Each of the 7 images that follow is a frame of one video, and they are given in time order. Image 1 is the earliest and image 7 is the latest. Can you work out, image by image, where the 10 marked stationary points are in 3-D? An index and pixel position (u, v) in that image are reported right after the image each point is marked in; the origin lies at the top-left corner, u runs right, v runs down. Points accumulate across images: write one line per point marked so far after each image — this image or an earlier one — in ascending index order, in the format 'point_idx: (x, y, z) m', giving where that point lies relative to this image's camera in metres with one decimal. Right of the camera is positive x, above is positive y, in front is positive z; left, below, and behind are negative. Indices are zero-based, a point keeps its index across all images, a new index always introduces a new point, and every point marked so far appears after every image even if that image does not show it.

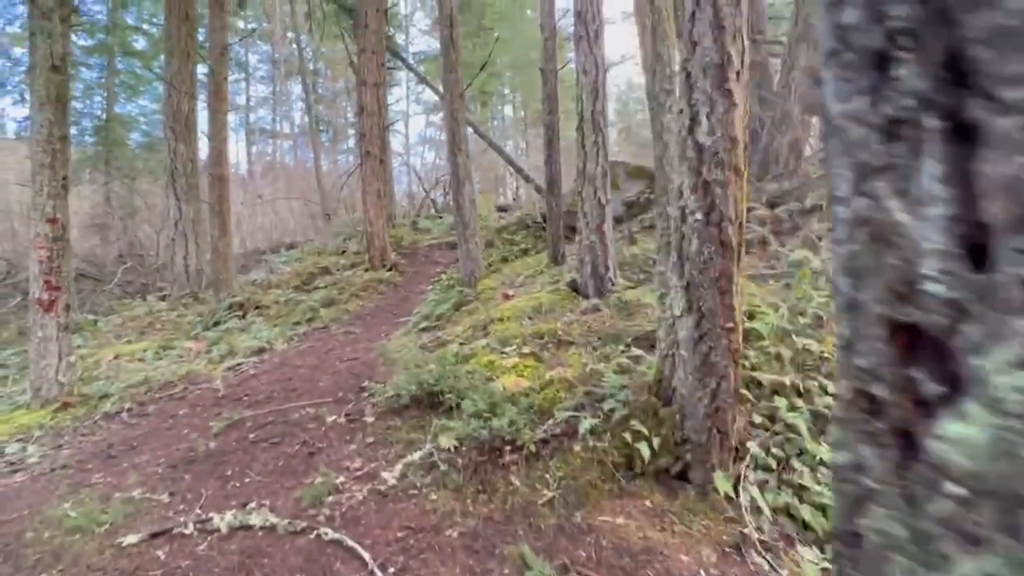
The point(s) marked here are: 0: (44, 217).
0: (-4.8, +0.7, +4.8) m
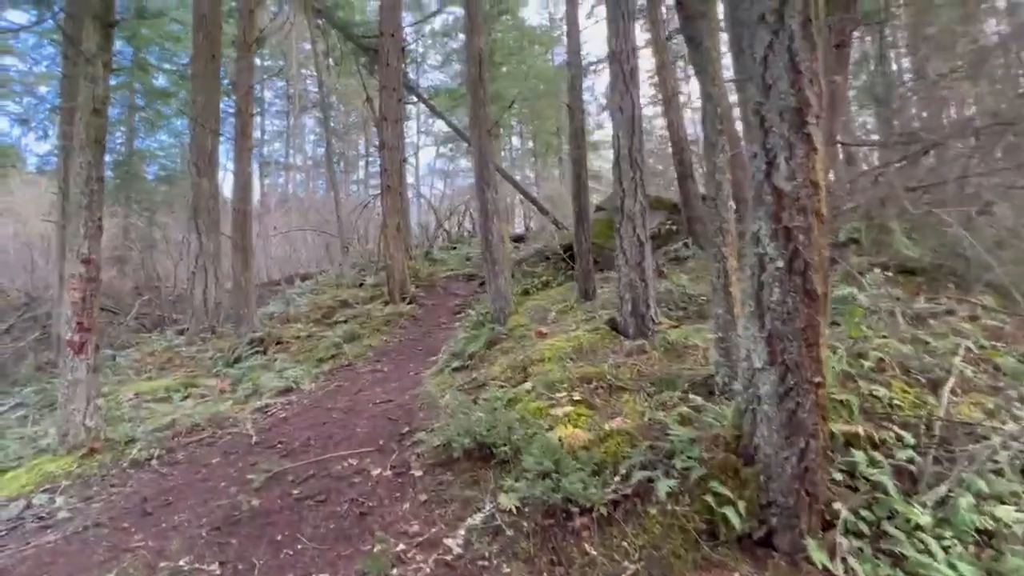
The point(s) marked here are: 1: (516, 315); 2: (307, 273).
0: (-4.5, +0.3, +4.8) m
1: (+0.1, -0.4, +6.3) m
2: (-7.4, +0.5, +16.6) m
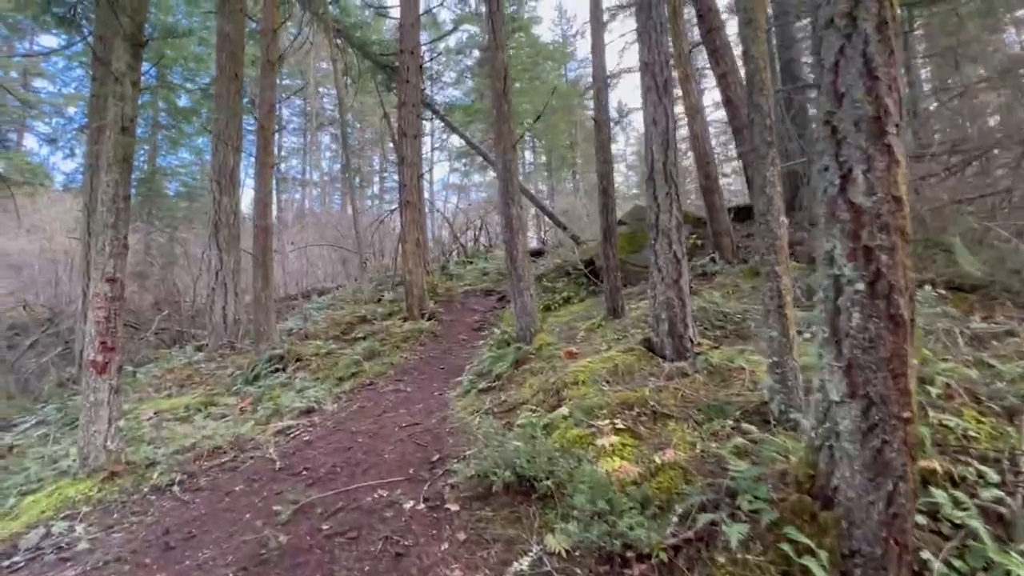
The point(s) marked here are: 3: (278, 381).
0: (-4.2, +0.1, +4.7) m
1: (+0.4, -0.6, +6.1) m
2: (-6.8, 0.0, +16.6) m
3: (-3.7, -1.5, +7.3) m
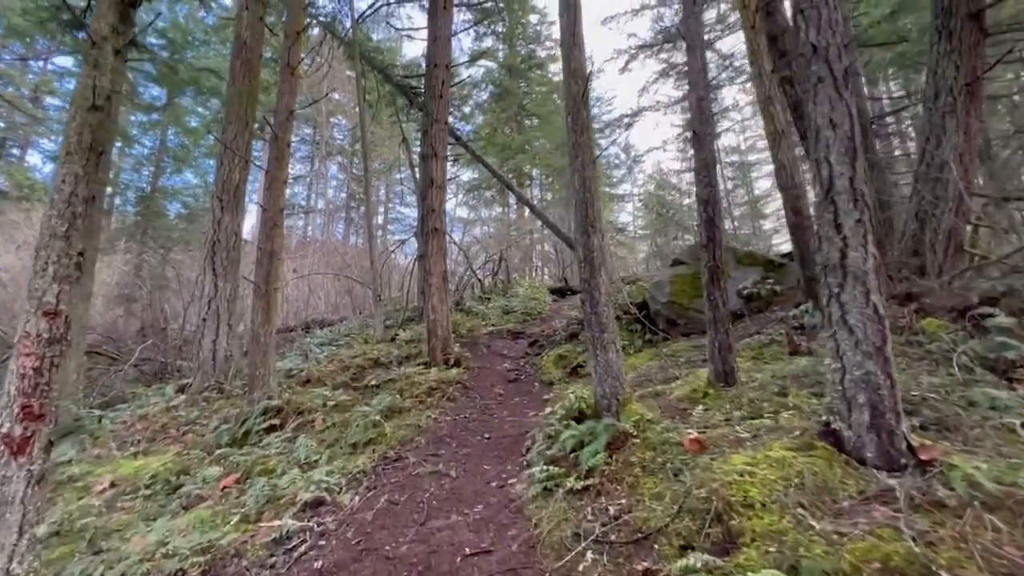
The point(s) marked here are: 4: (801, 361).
0: (-3.3, -0.1, +3.3) m
1: (+1.2, -1.1, +4.6) m
2: (-6.1, -1.1, +15.1) m
3: (-2.9, -1.9, +5.7) m
4: (+3.2, -0.8, +5.1) m
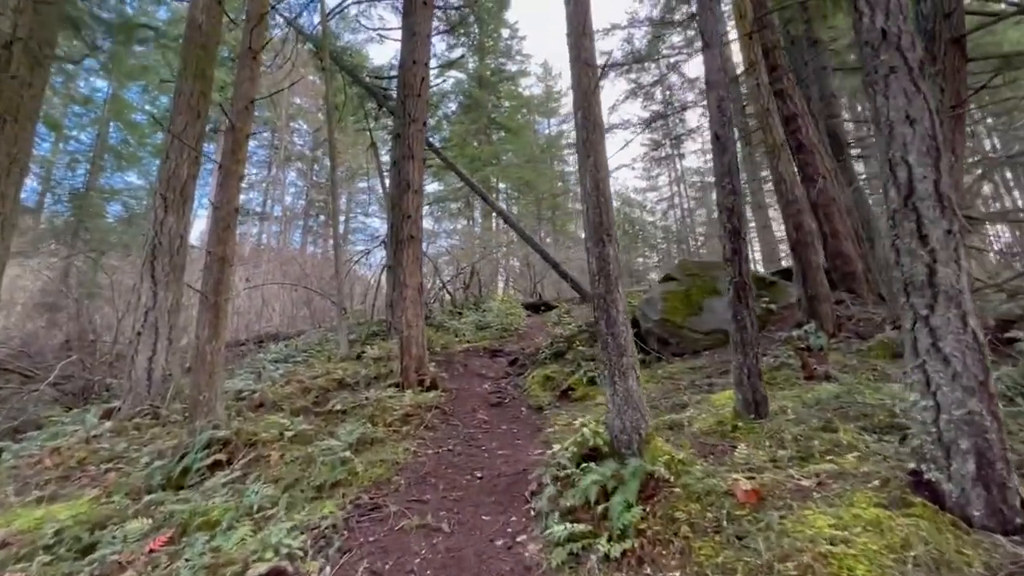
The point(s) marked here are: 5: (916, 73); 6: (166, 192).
0: (-3.2, -0.2, +2.3) m
1: (+1.2, -1.3, +4.0) m
2: (-6.9, -1.4, +13.9) m
3: (-3.0, -2.0, +4.7) m
4: (+3.2, -1.0, +4.7) m
5: (+2.6, +1.4, +3.0) m
6: (-6.5, +1.8, +8.8) m
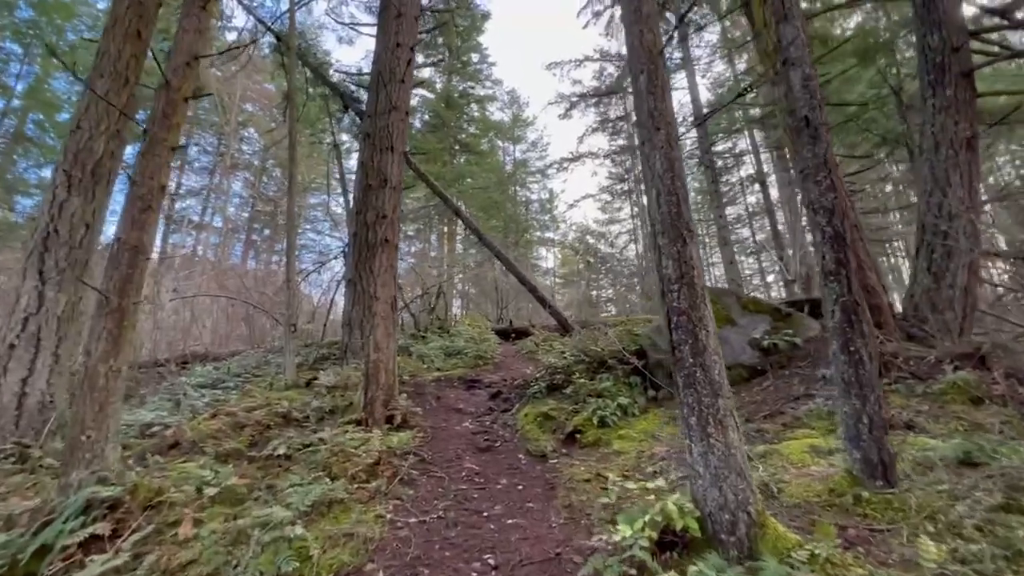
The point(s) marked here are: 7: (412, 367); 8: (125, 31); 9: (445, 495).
0: (-2.6, 0.0, +0.7) m
1: (+1.5, -1.4, +2.8) m
2: (-7.6, -1.7, +11.7) m
3: (-2.8, -2.0, +3.0) m
4: (+3.4, -1.2, +3.7) m
5: (+3.1, +1.3, +2.1) m
6: (-6.6, +1.8, +7.0) m
7: (-2.1, -1.6, +9.5) m
8: (-6.1, +4.0, +7.3) m
9: (-0.7, -2.0, +4.6) m
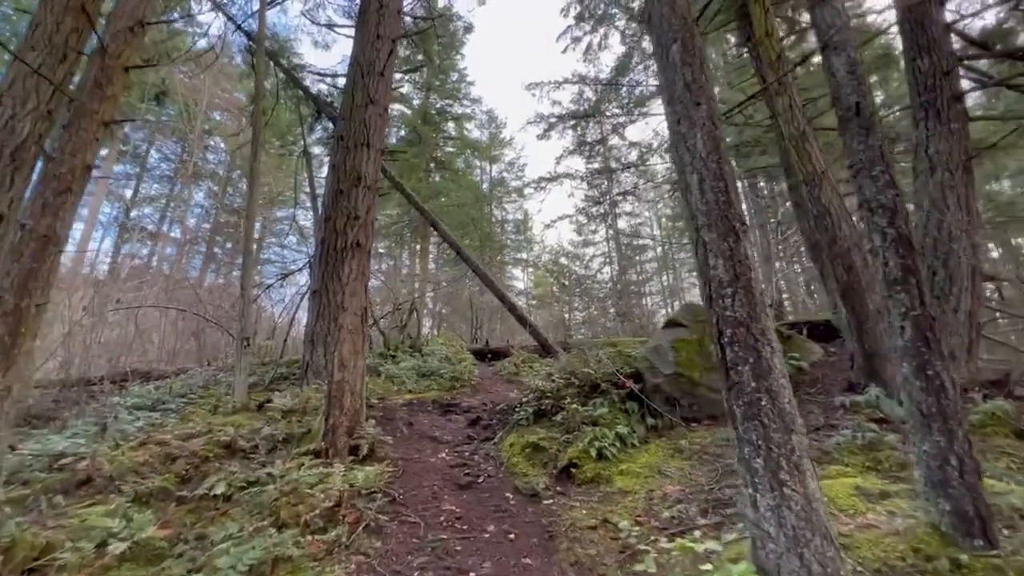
0: (-2.4, +0.2, -0.1) m
1: (+1.6, -1.4, +2.1) m
2: (-8.1, -1.9, +10.5) m
3: (-2.8, -1.9, +2.1) m
4: (+3.4, -1.3, +3.2) m
5: (+3.2, +1.2, +1.6) m
6: (-6.7, +1.8, +5.9) m
7: (-2.4, -1.8, +8.6) m
8: (-6.2, +3.9, +6.4) m
9: (-0.7, -2.1, +3.8) m
